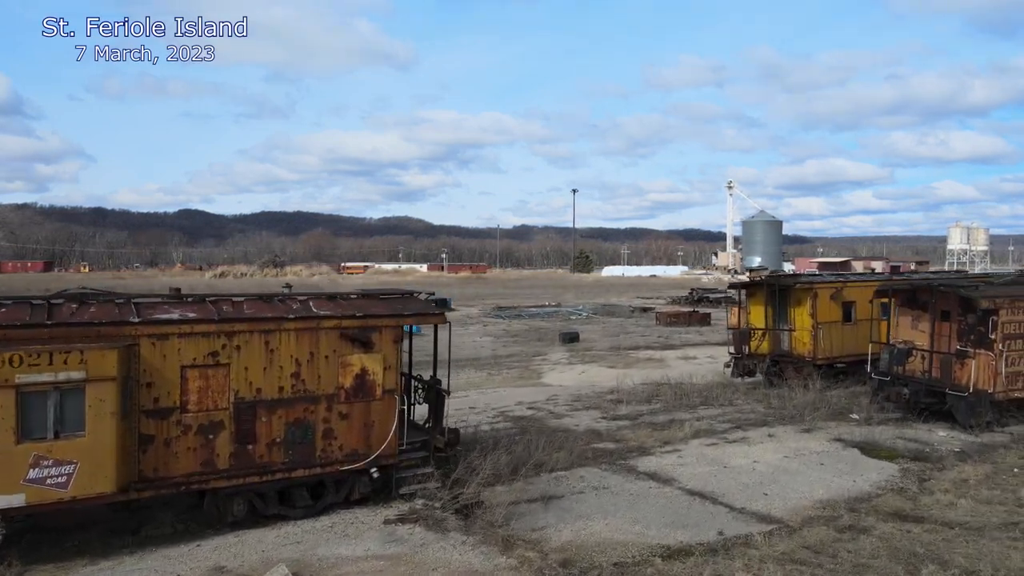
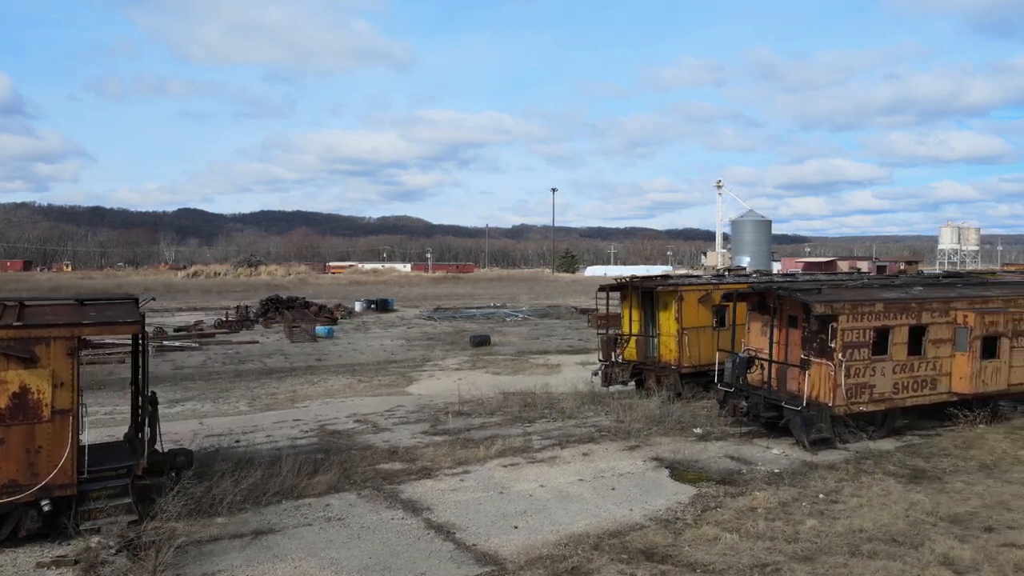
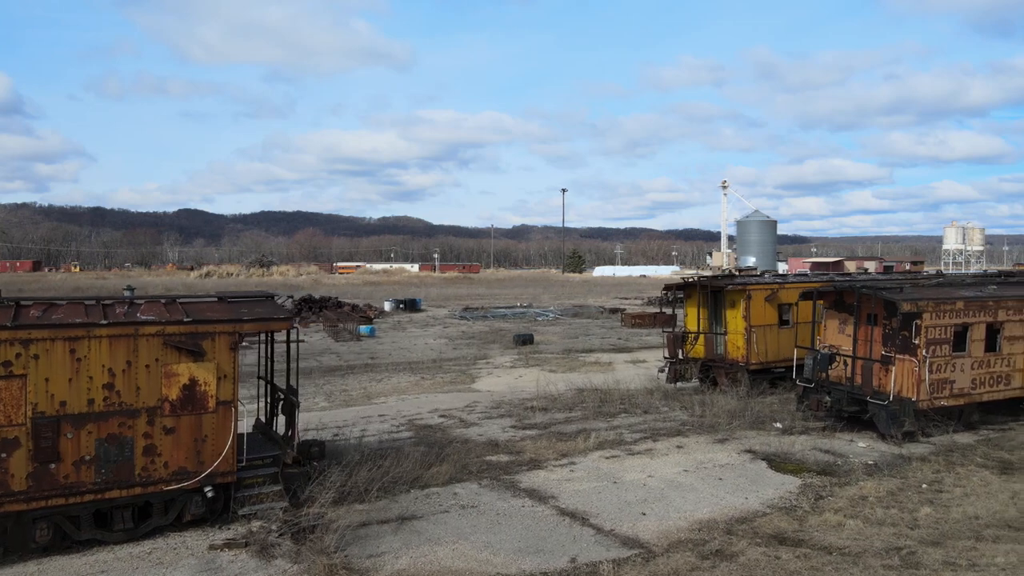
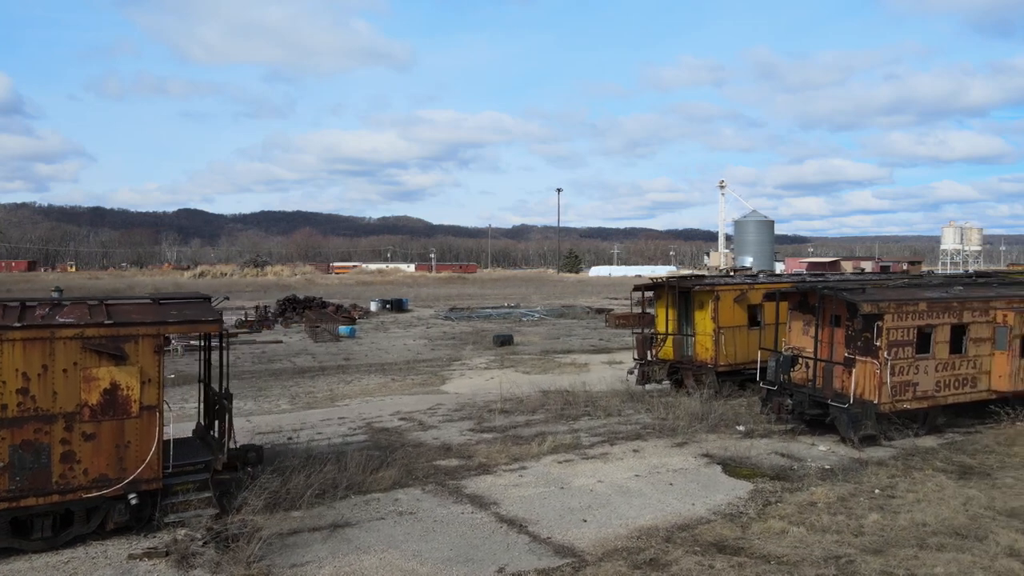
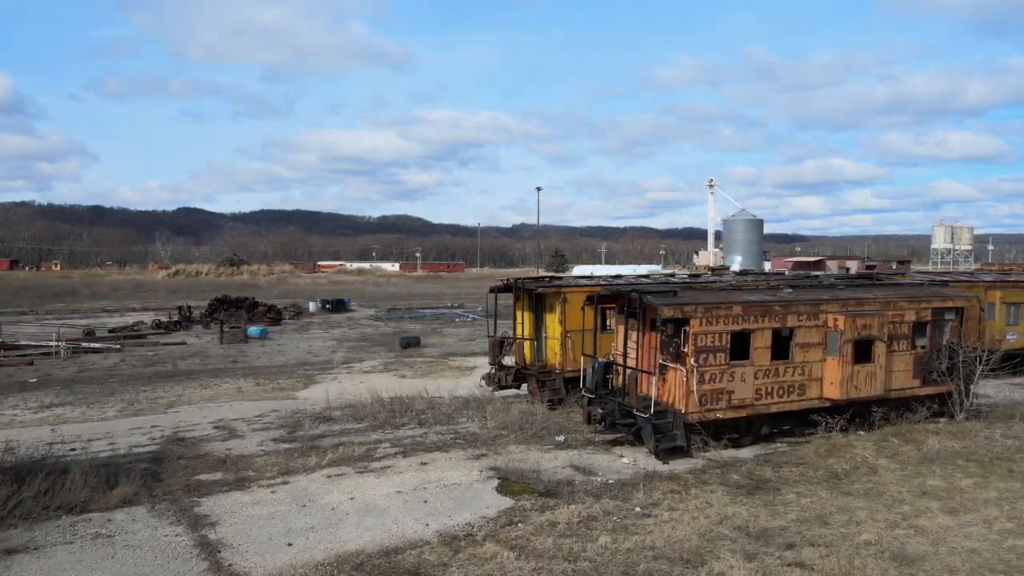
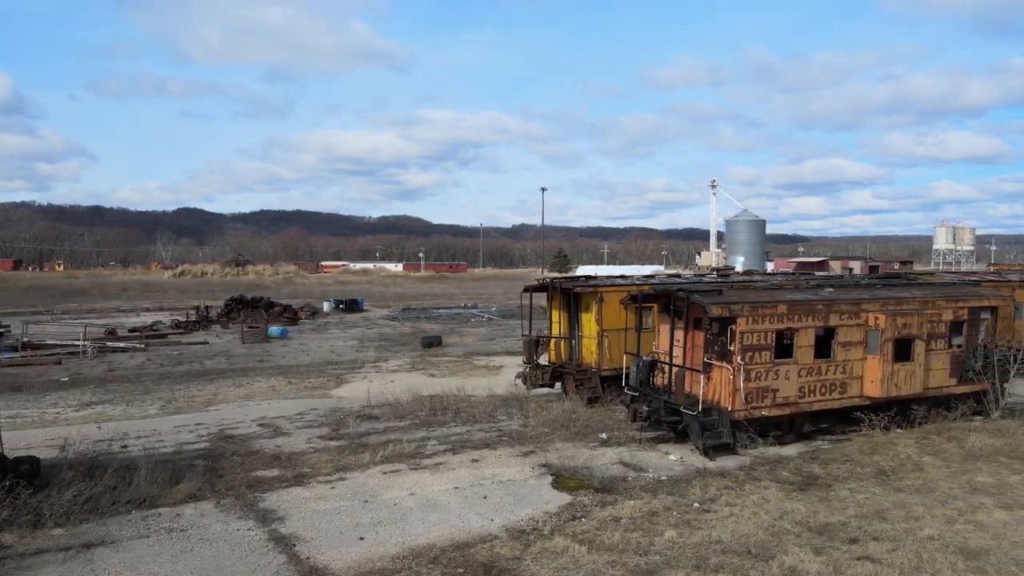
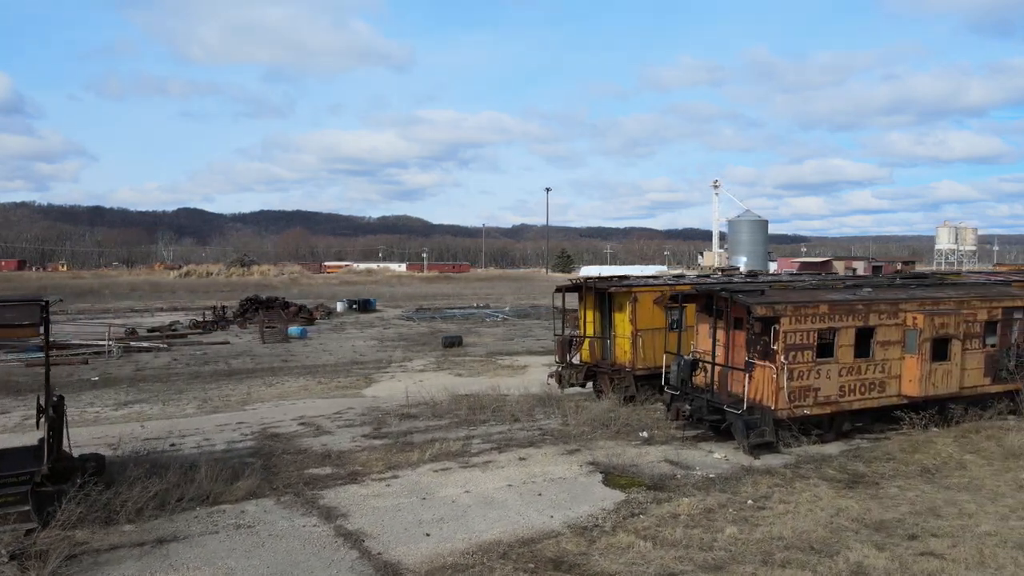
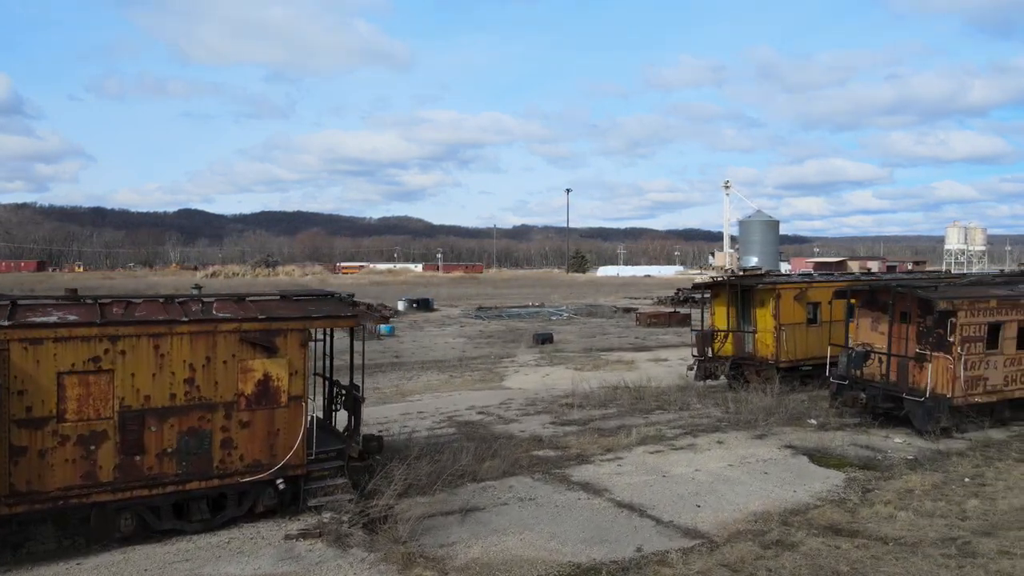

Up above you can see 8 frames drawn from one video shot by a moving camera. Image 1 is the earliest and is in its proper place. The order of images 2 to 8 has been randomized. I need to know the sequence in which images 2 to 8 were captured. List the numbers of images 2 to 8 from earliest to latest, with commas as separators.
8, 3, 4, 2, 7, 6, 5
